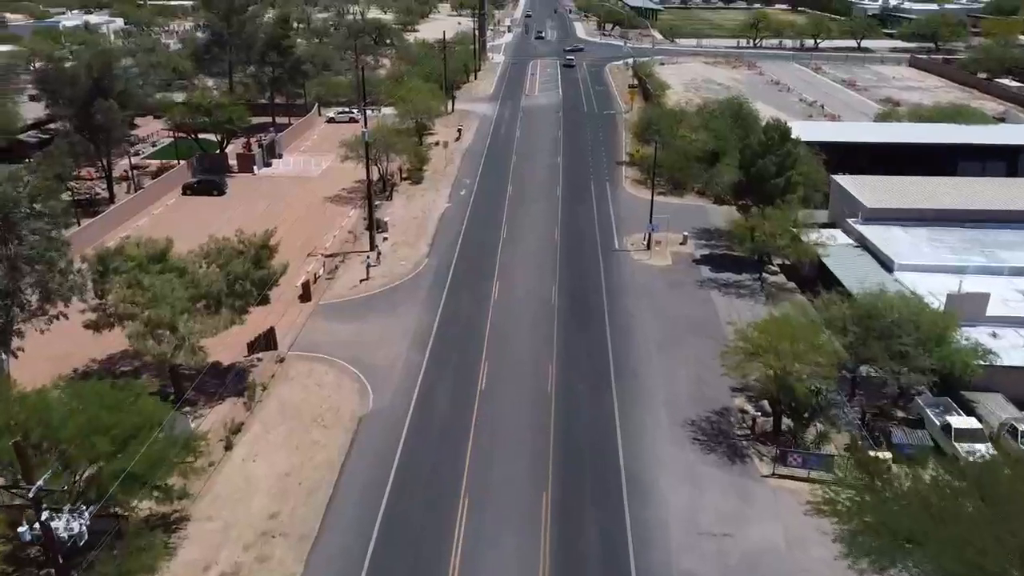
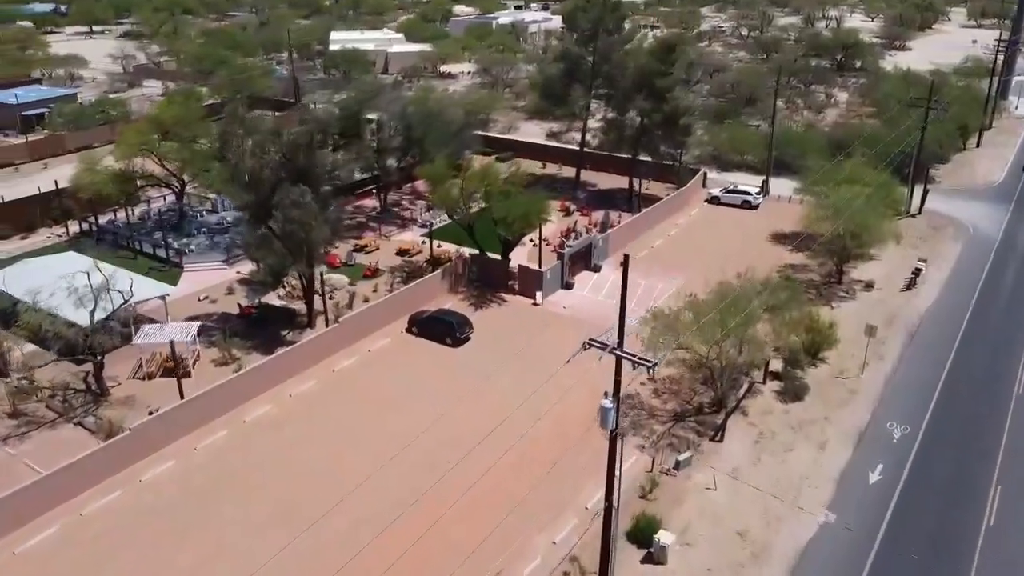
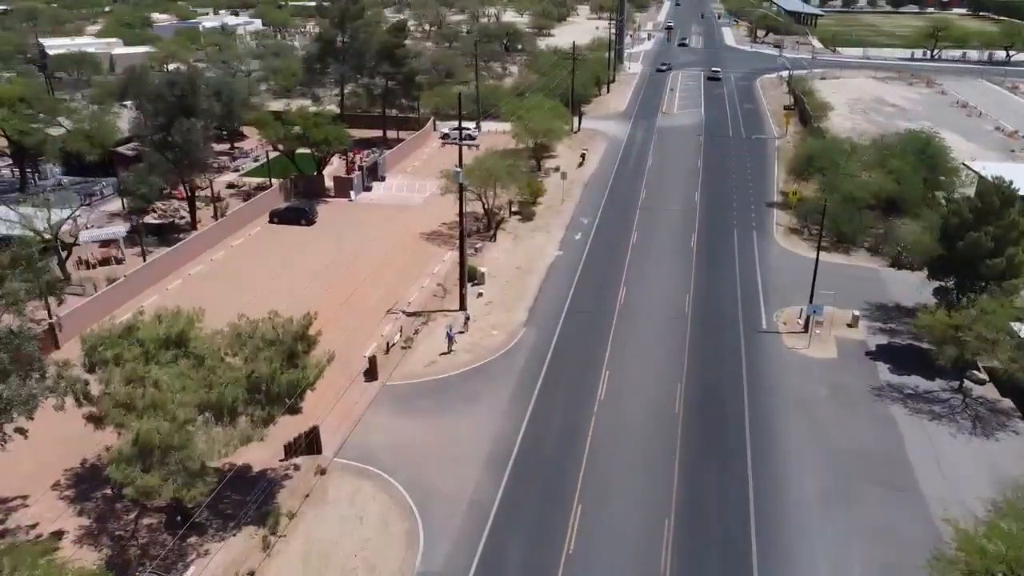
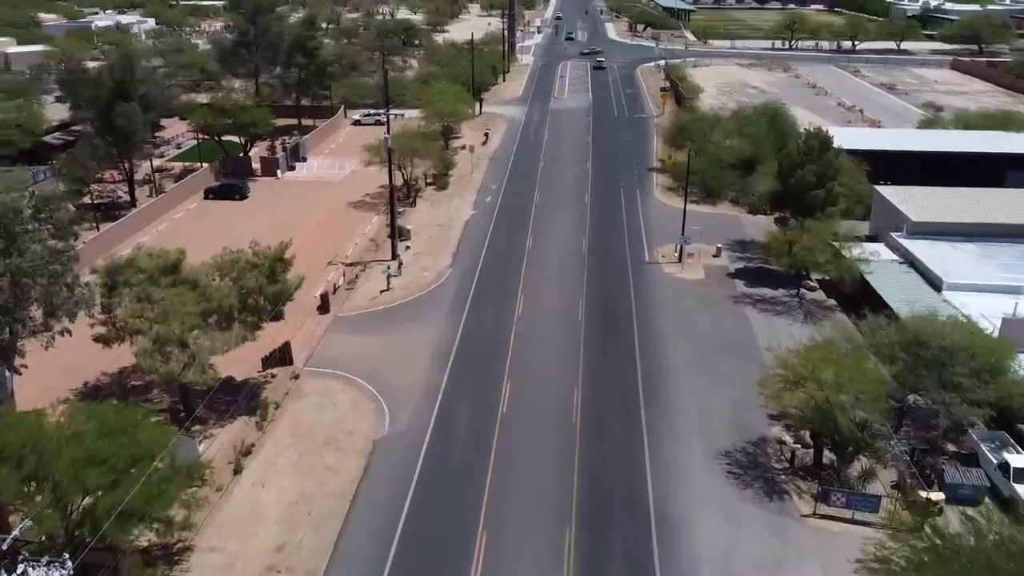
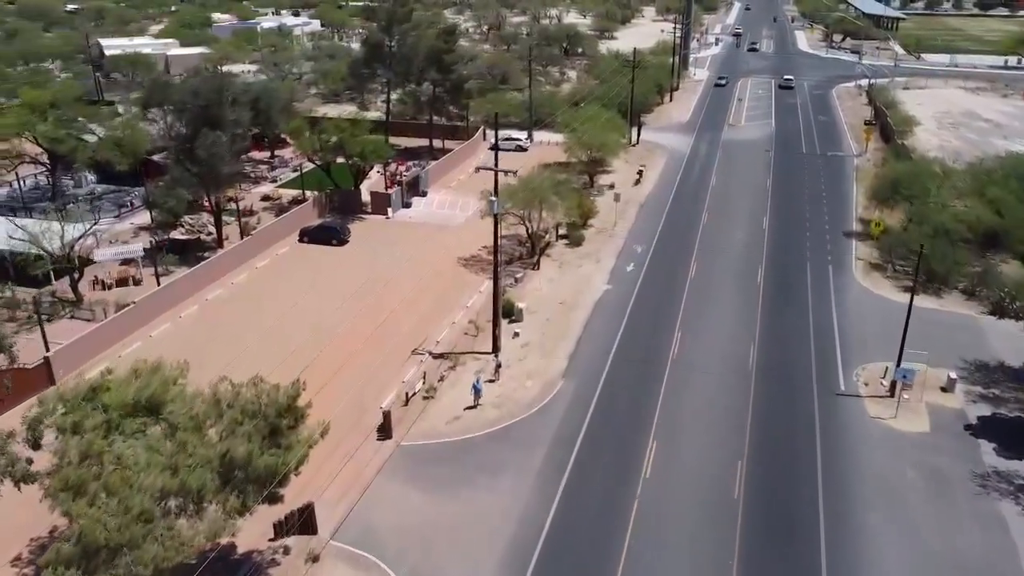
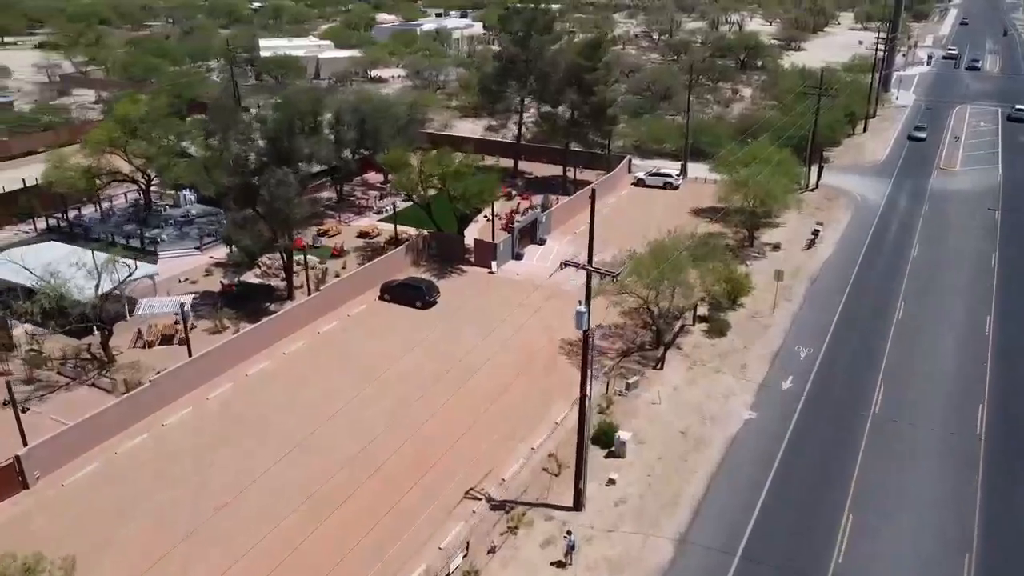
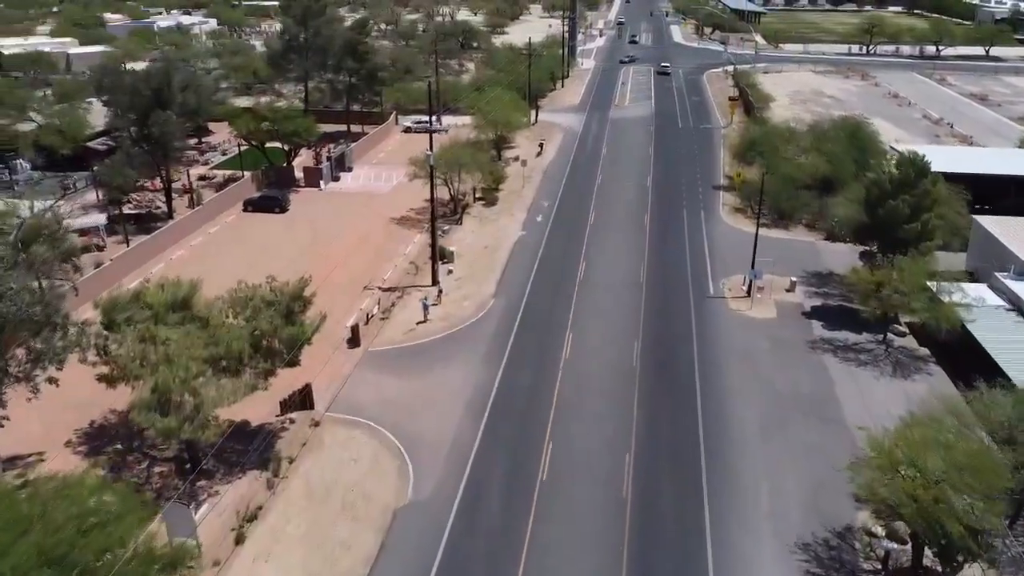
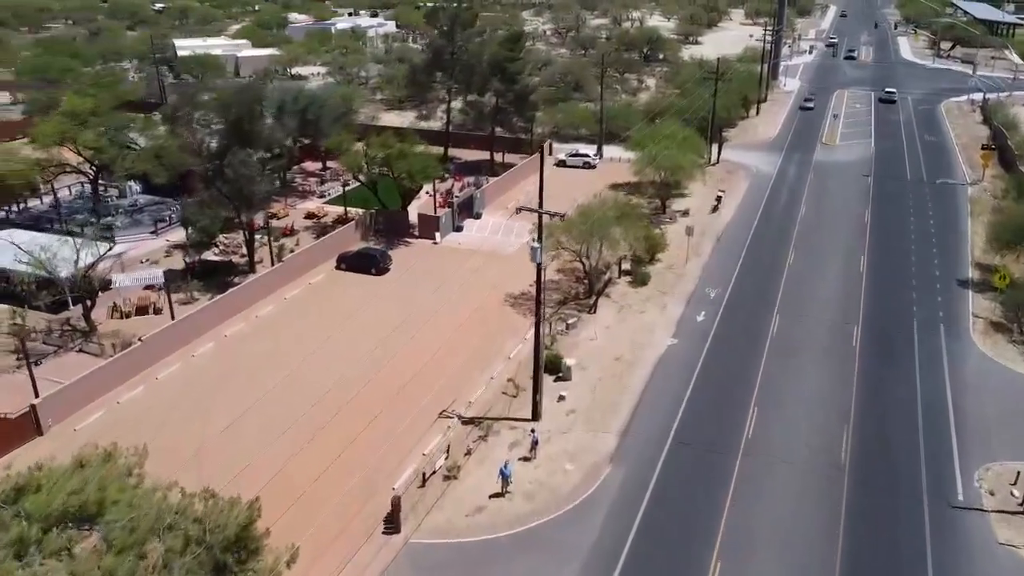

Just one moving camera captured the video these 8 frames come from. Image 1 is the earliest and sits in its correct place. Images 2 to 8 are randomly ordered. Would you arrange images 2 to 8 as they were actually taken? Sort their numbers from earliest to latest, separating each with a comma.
4, 7, 3, 5, 8, 6, 2
